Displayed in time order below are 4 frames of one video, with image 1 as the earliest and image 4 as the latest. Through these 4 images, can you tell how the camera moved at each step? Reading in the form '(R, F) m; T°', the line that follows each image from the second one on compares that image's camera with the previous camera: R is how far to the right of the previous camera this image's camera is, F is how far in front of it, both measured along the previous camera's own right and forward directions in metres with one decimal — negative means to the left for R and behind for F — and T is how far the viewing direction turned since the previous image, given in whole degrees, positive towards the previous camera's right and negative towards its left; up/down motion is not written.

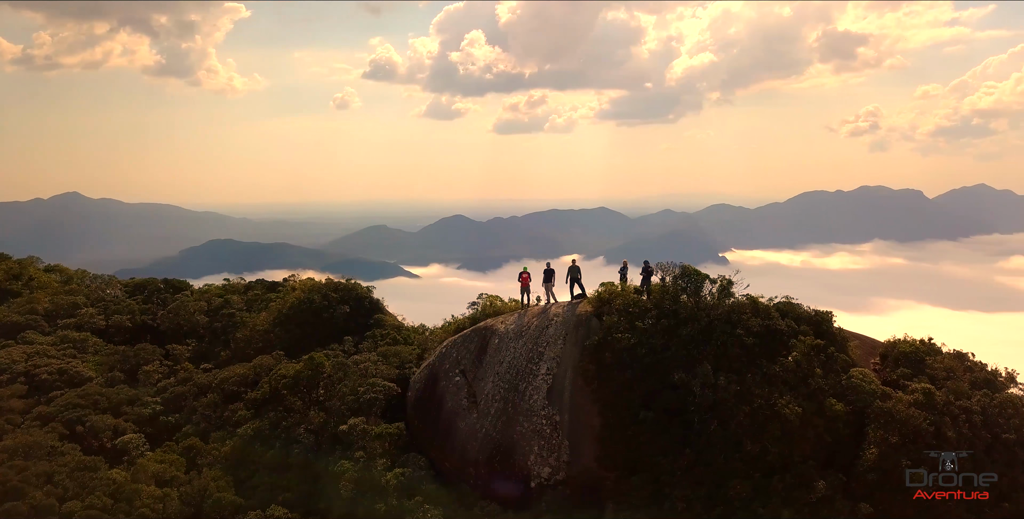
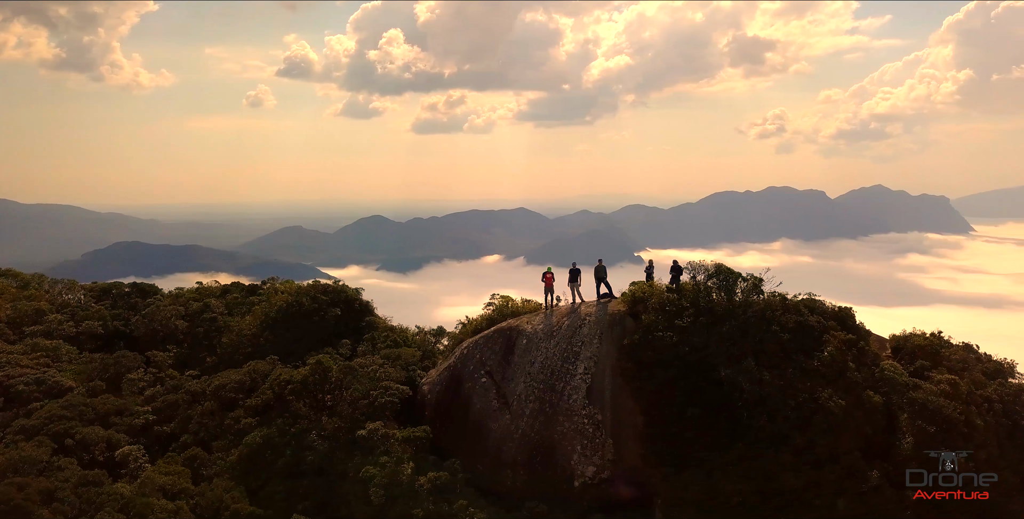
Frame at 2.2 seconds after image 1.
(-2.3, +0.2) m; +6°
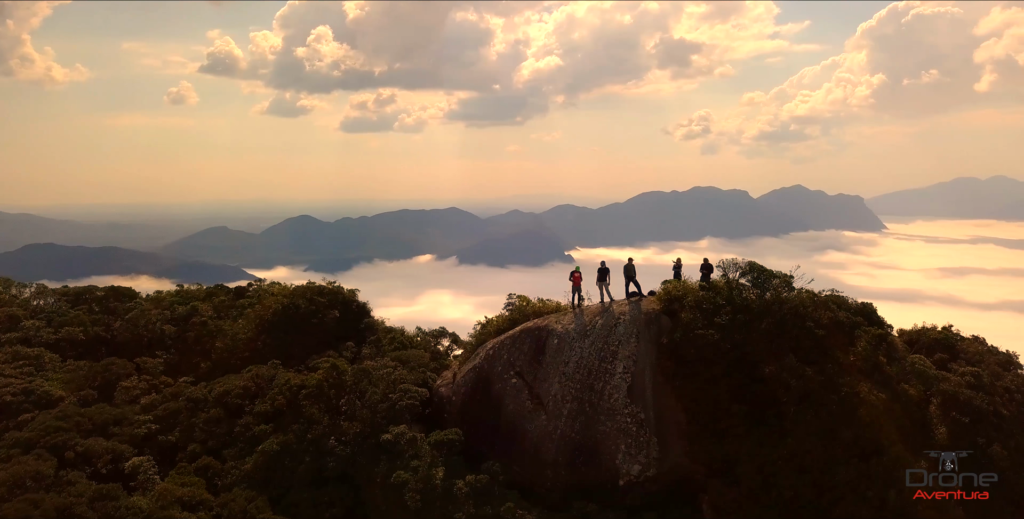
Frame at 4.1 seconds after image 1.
(-2.1, +0.2) m; +5°
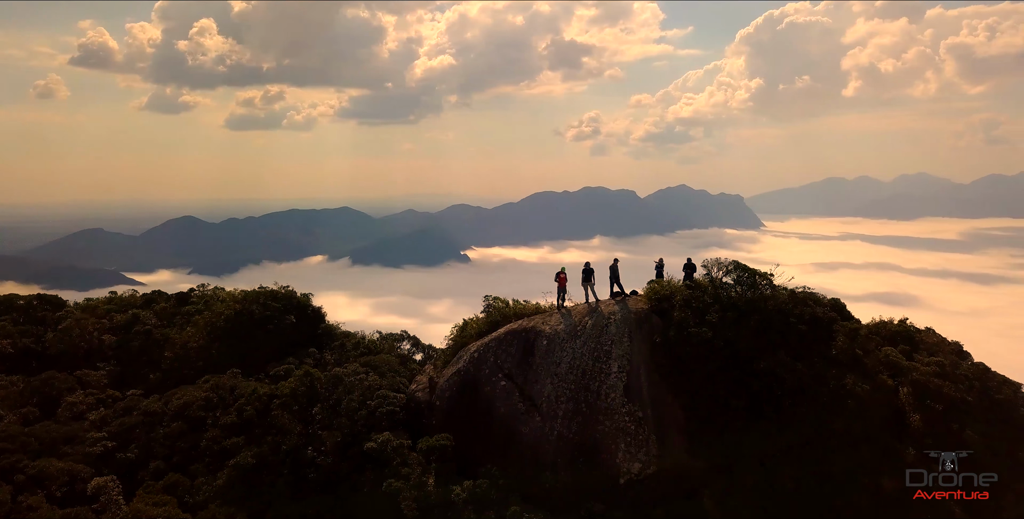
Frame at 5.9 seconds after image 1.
(-2.0, +0.2) m; +7°
